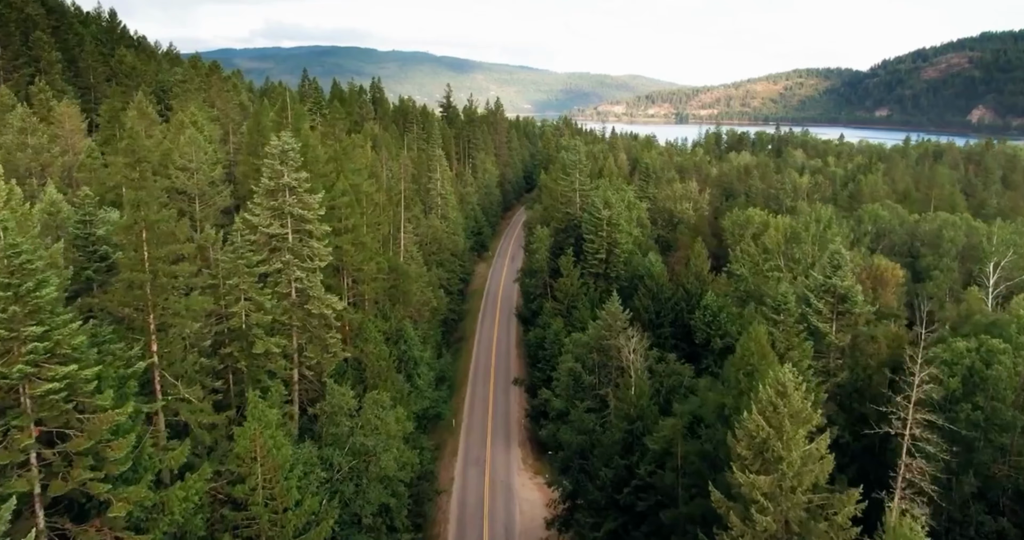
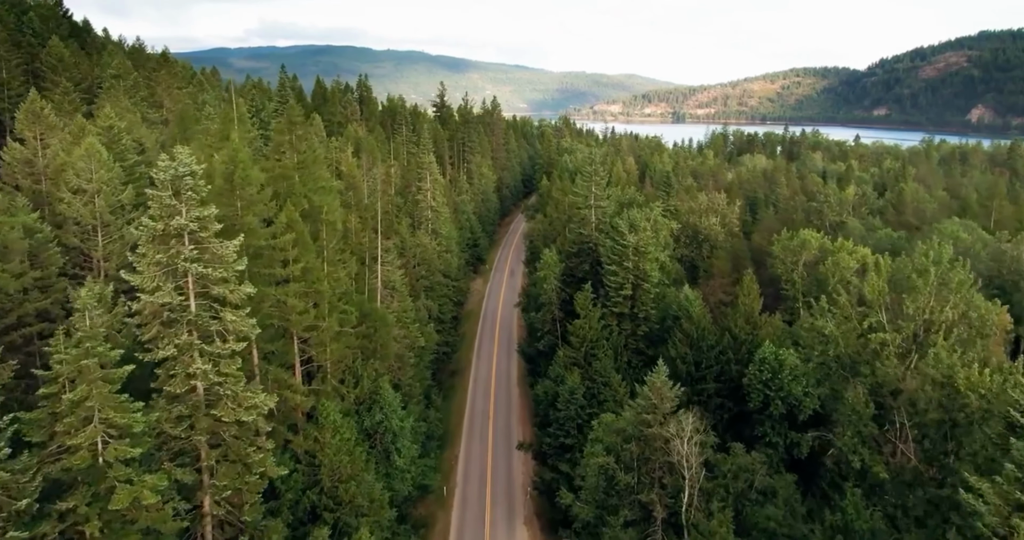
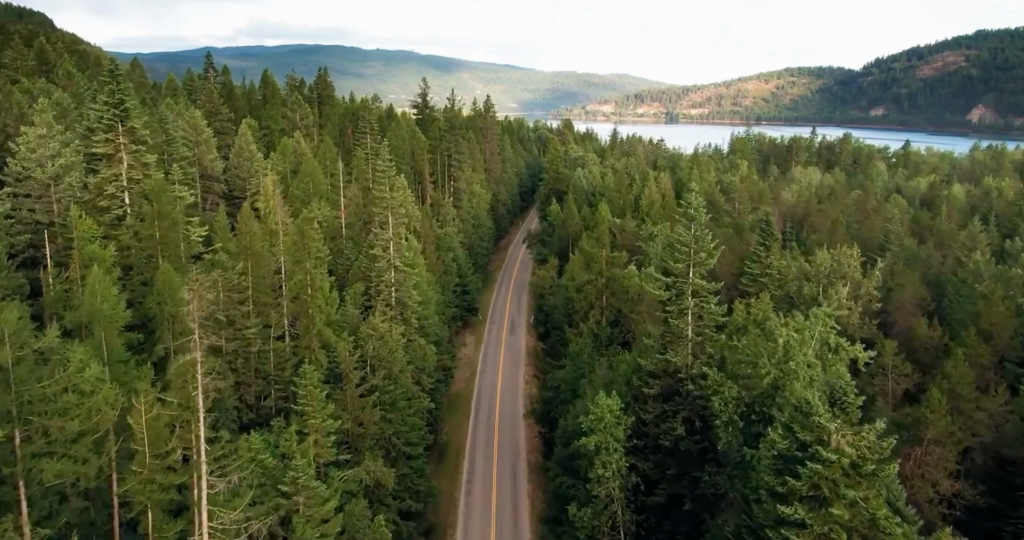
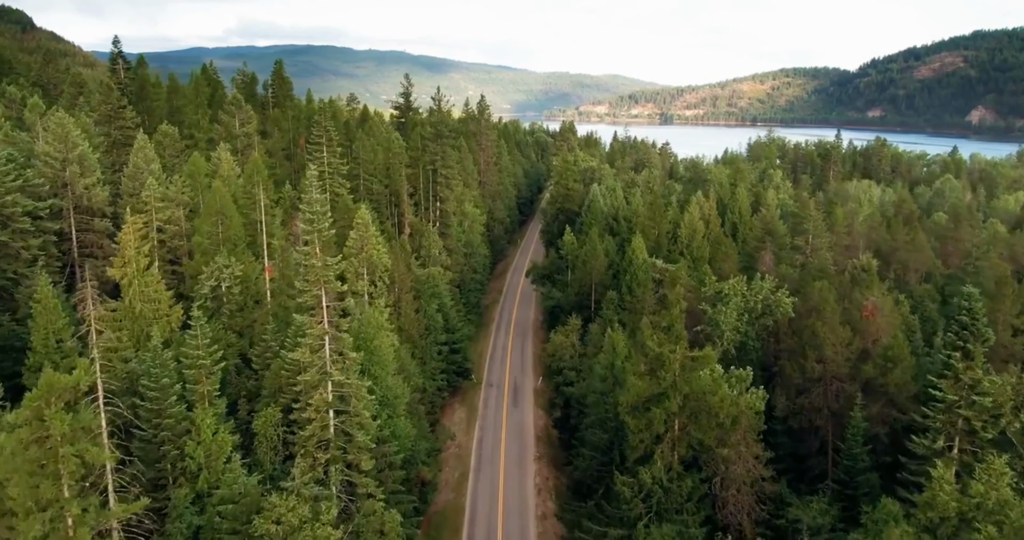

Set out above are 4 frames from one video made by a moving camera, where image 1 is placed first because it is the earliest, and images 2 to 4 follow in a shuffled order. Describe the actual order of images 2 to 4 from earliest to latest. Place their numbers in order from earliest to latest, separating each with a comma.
2, 3, 4
